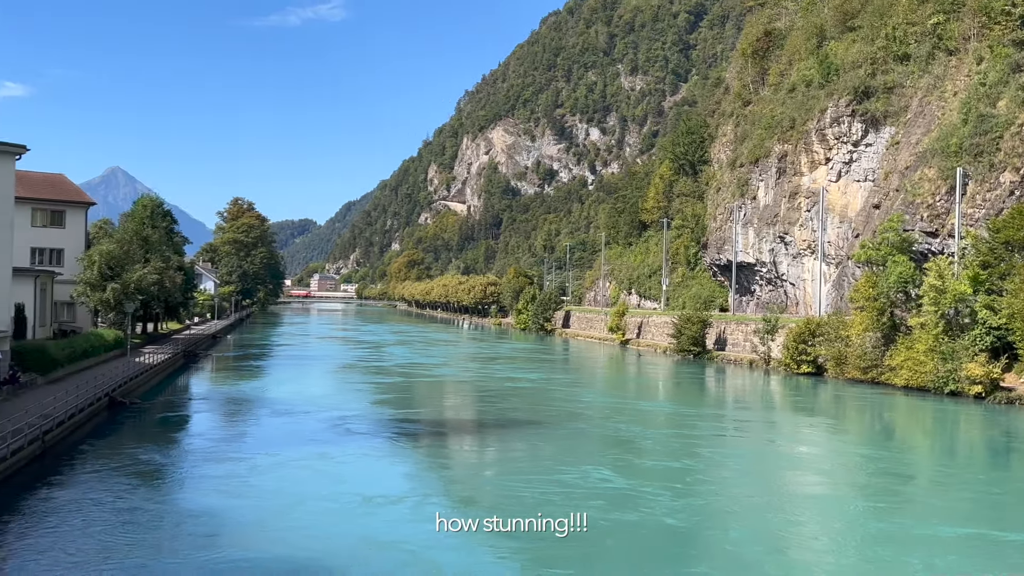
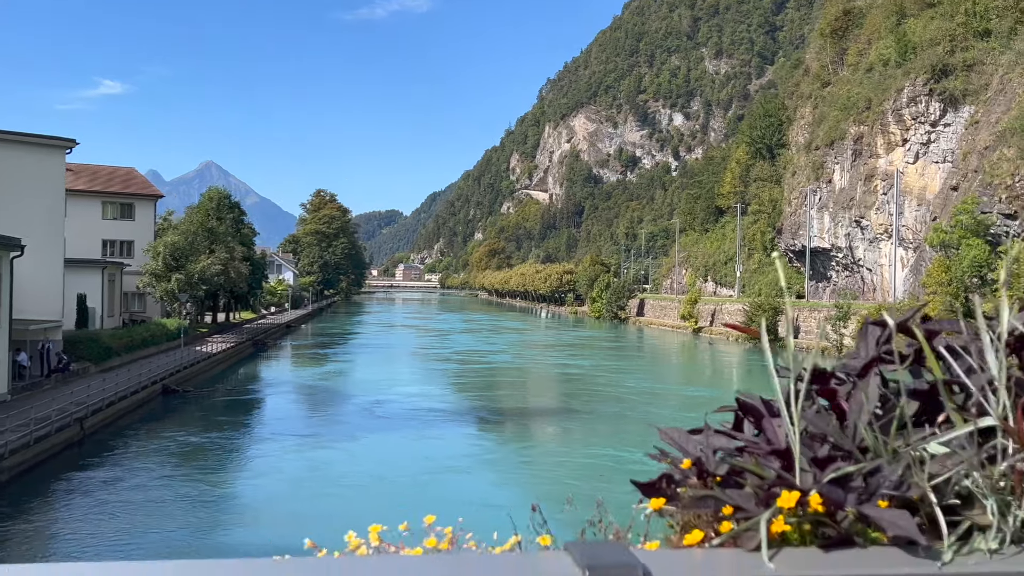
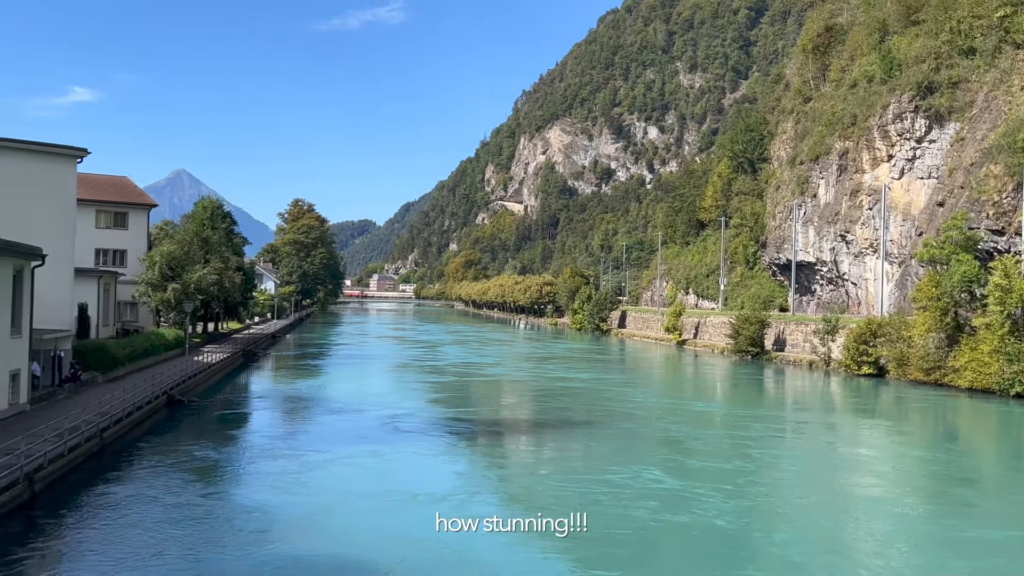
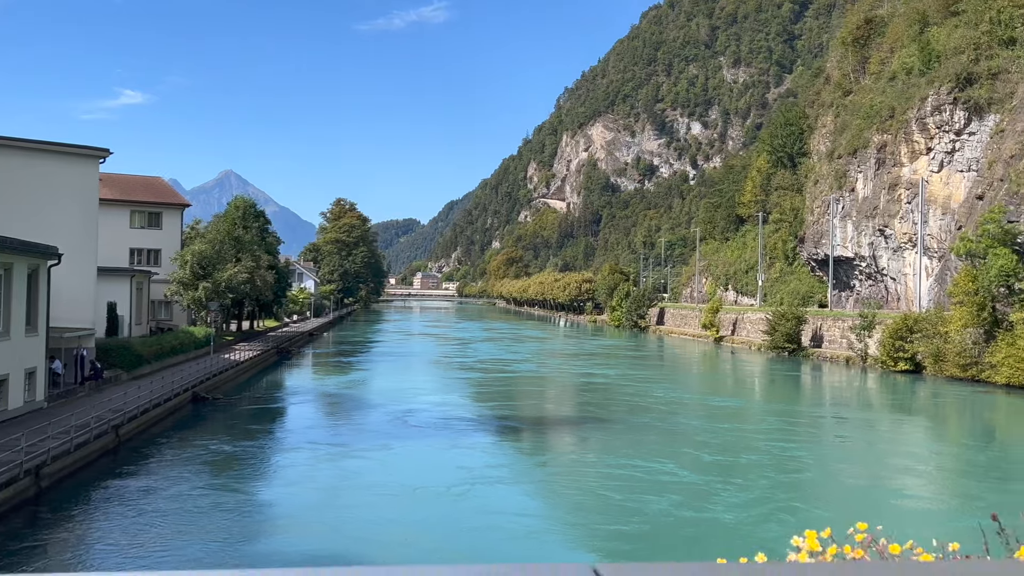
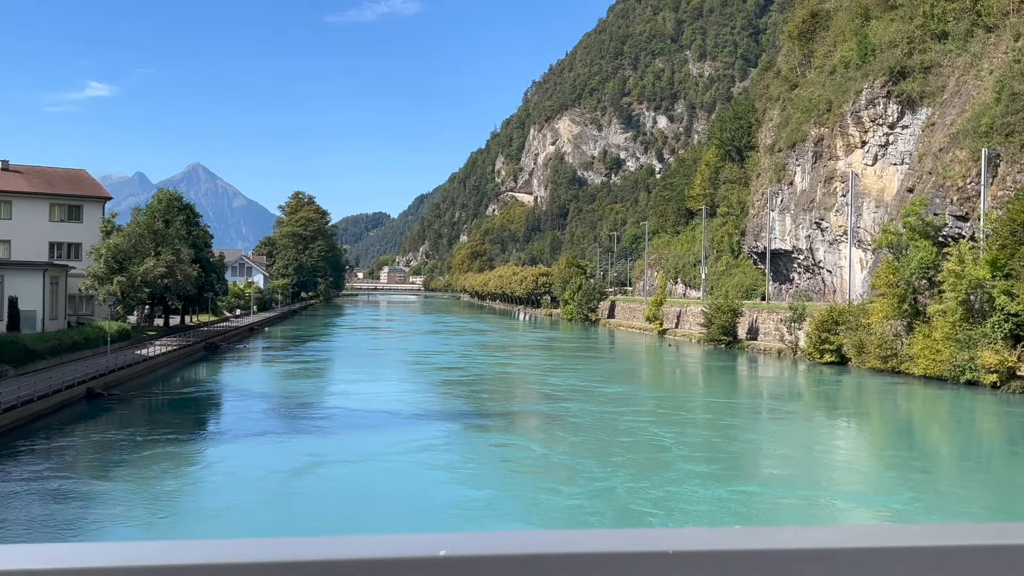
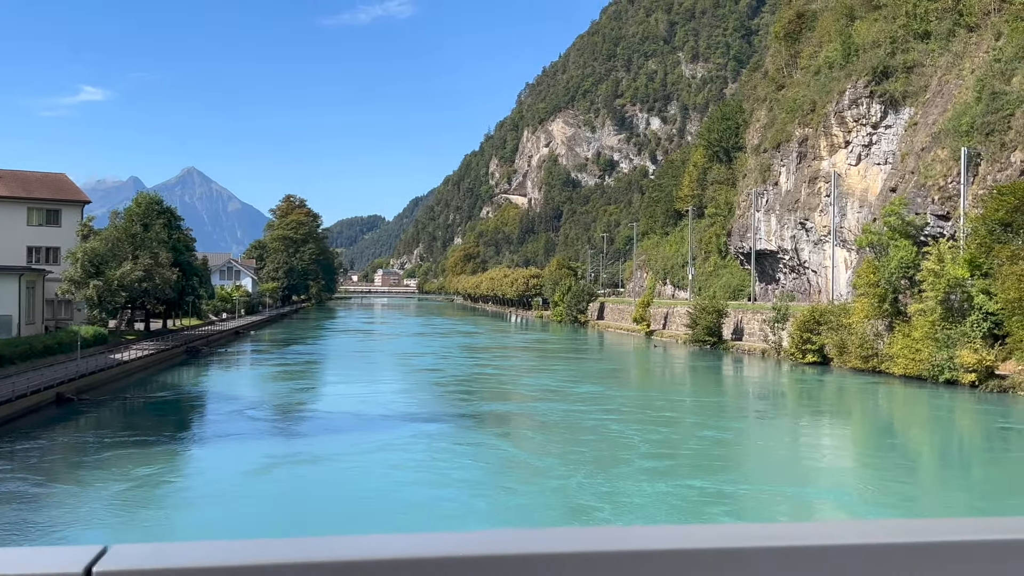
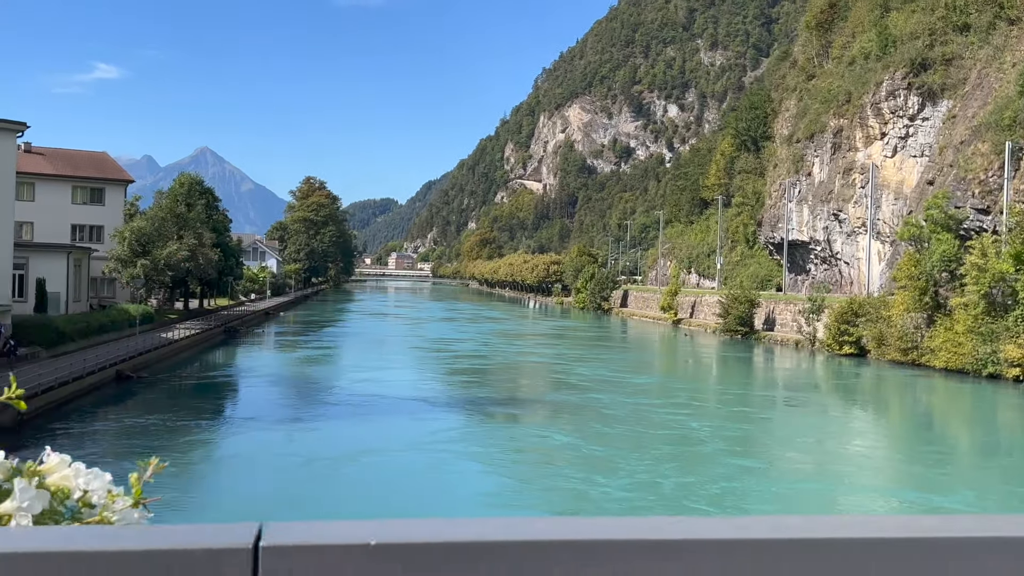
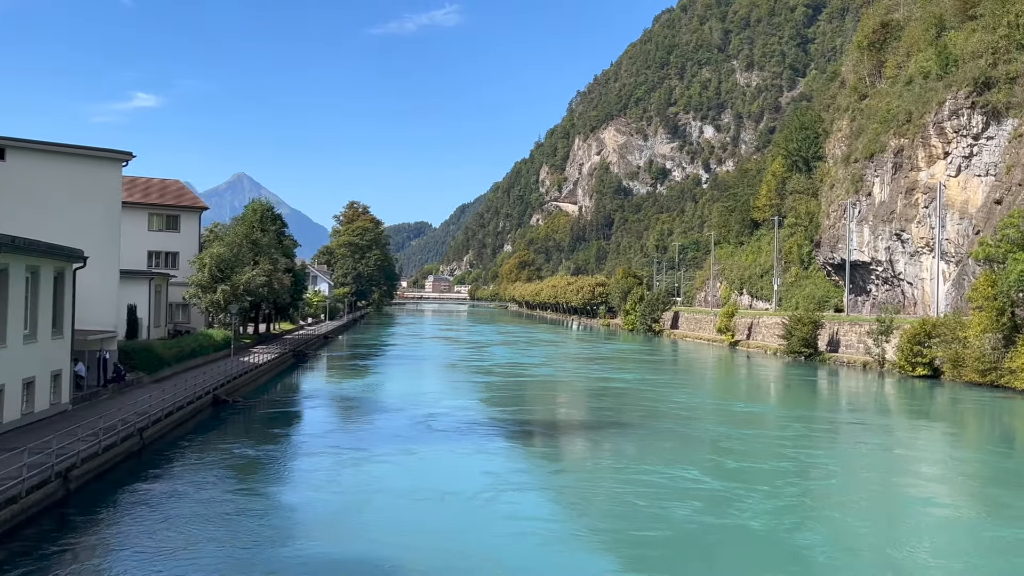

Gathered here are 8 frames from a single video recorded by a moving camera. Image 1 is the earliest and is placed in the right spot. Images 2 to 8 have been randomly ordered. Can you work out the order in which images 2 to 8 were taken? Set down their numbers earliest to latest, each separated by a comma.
3, 8, 4, 2, 7, 5, 6
